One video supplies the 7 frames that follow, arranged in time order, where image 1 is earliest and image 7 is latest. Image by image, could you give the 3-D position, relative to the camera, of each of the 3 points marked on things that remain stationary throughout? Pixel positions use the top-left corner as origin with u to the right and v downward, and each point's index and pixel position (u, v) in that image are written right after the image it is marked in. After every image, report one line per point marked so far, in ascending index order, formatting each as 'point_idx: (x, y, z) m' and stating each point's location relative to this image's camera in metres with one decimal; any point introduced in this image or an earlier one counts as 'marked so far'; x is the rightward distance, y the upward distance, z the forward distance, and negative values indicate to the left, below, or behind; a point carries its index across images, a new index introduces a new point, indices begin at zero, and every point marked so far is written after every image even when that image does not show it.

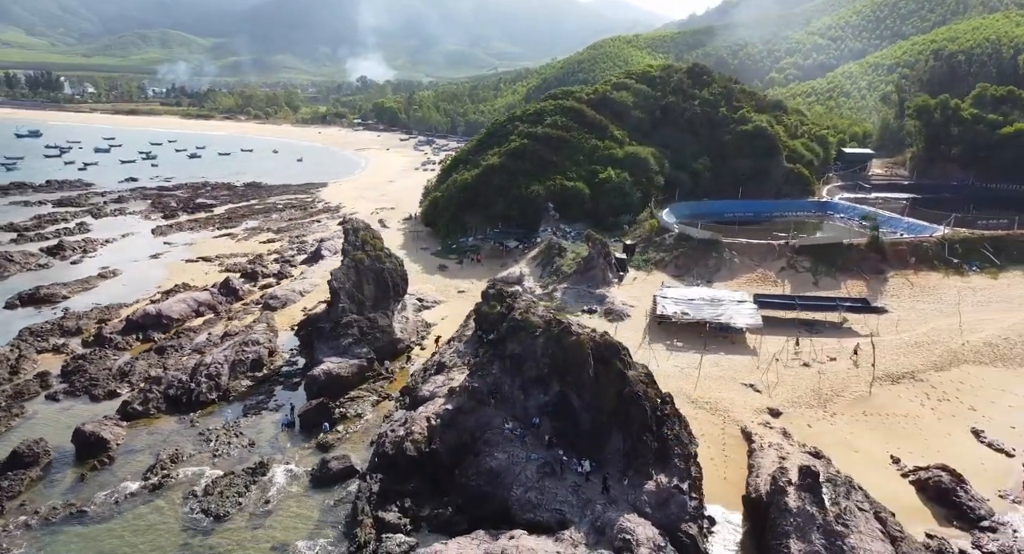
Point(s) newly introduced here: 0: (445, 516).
0: (-1.4, -5.3, +12.8) m
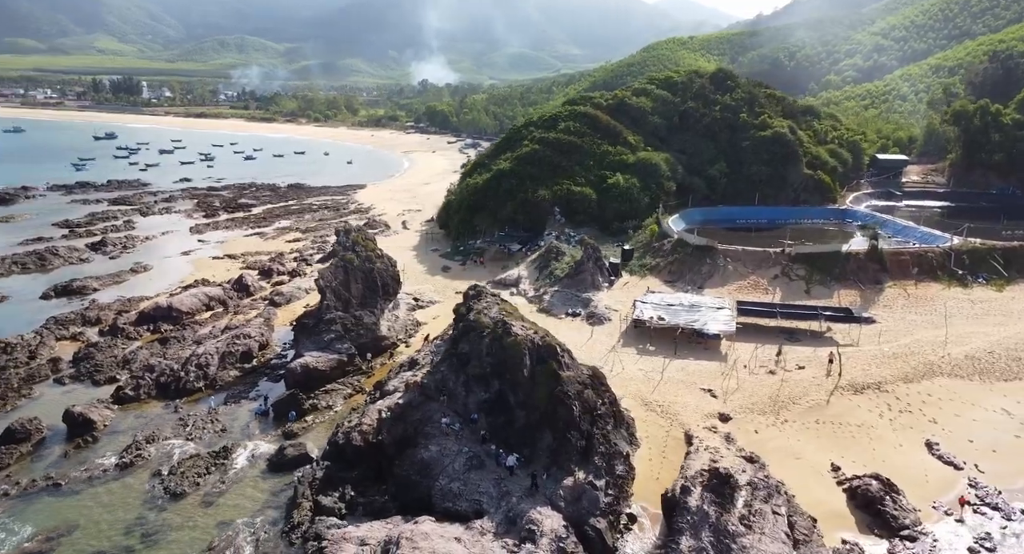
0: (-3.1, -5.3, +13.3) m
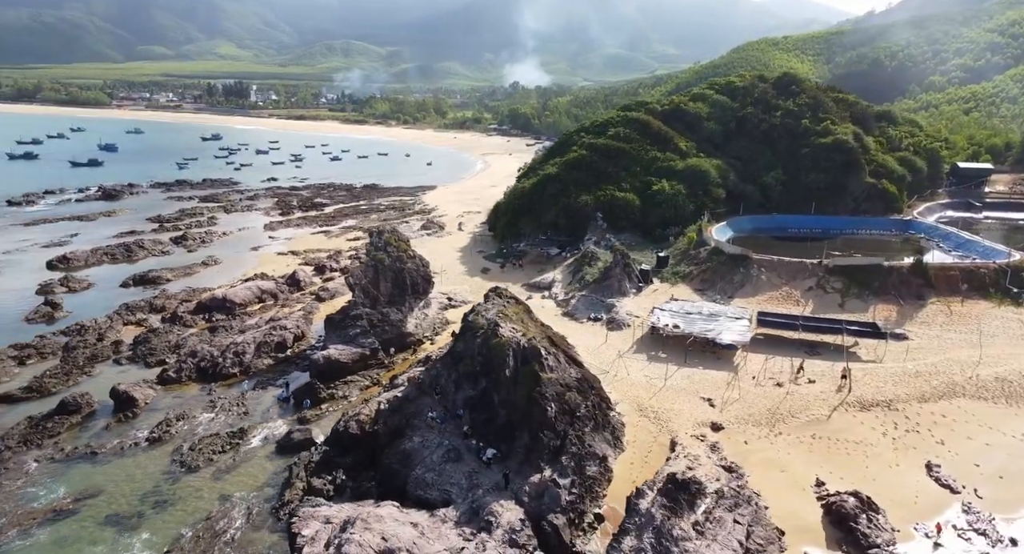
0: (-3.7, -5.2, +14.2) m
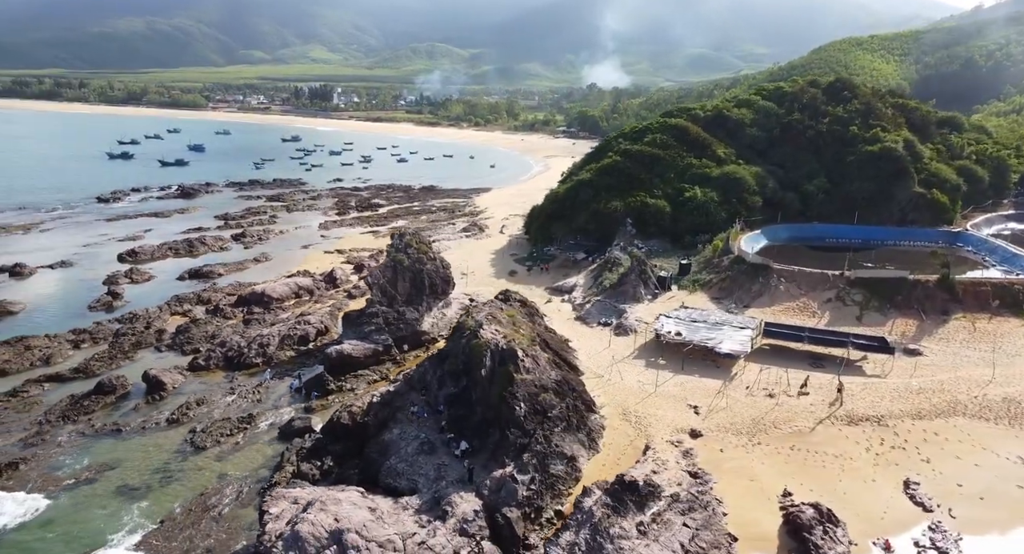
0: (-4.4, -5.2, +15.2) m
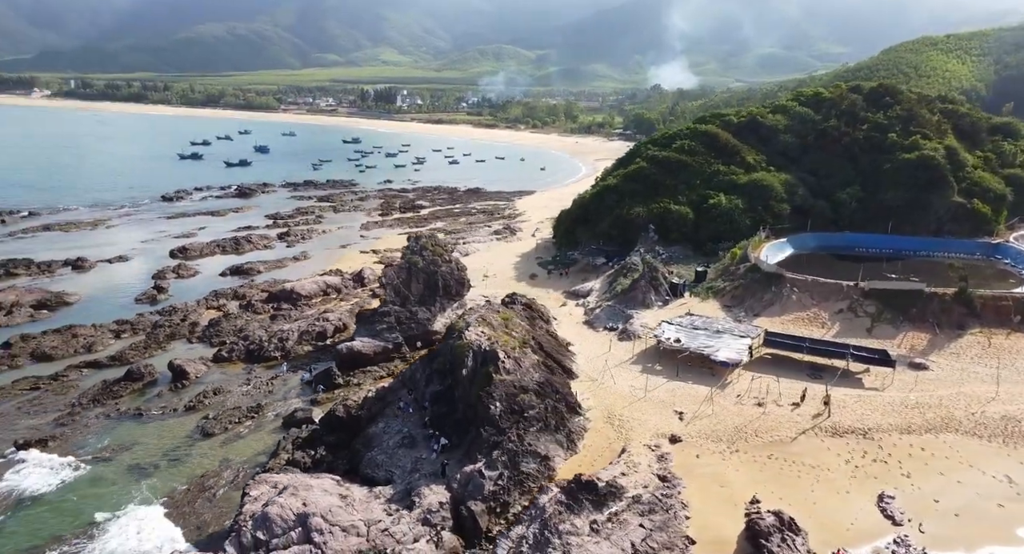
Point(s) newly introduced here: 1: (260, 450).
0: (-5.0, -5.2, +16.1) m
1: (-7.8, -5.4, +18.0) m
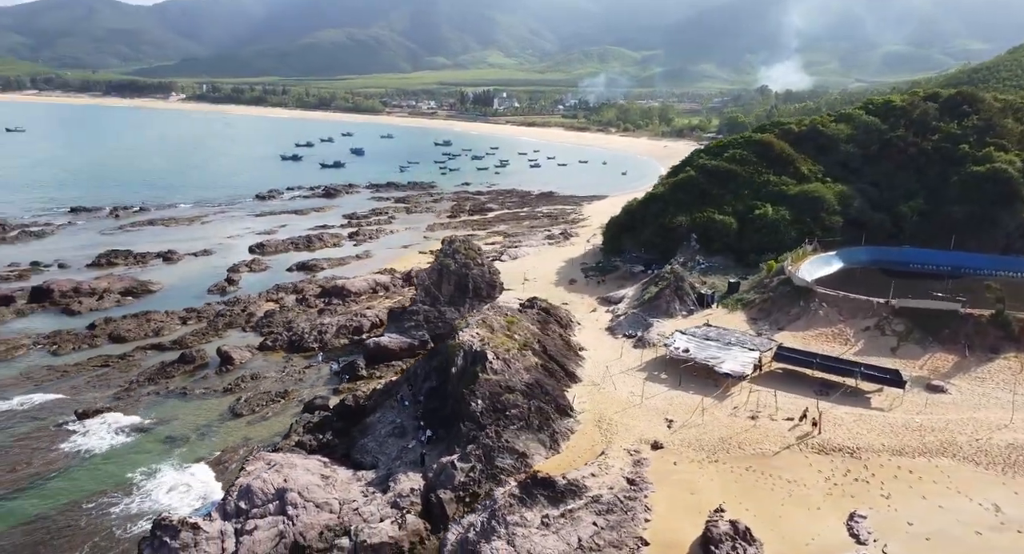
0: (-5.5, -5.2, +17.7) m
1: (-8.0, -5.3, +19.9) m
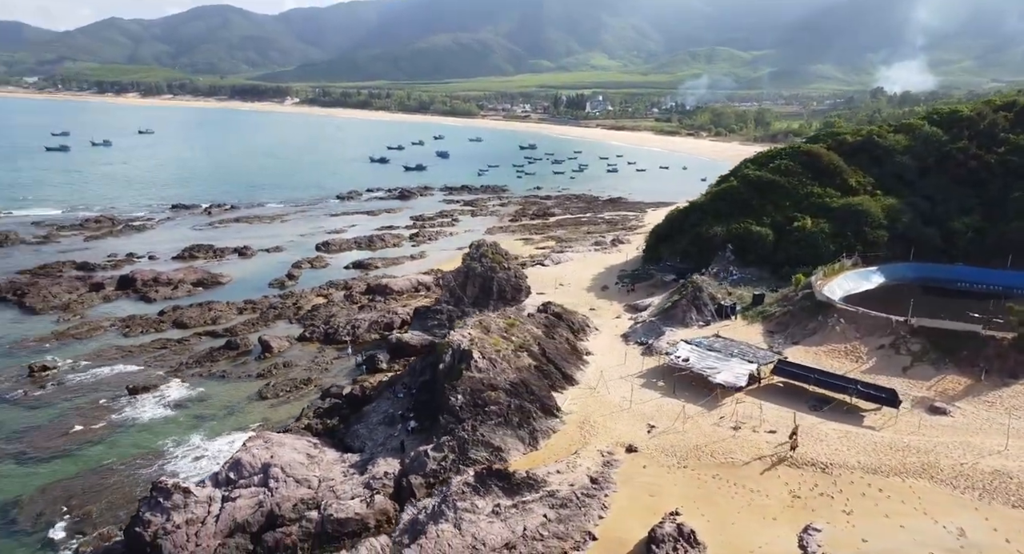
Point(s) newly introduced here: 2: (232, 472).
0: (-6.0, -5.2, +19.6) m
1: (-8.3, -5.2, +22.0) m
2: (-7.1, -5.0, +14.8) m
